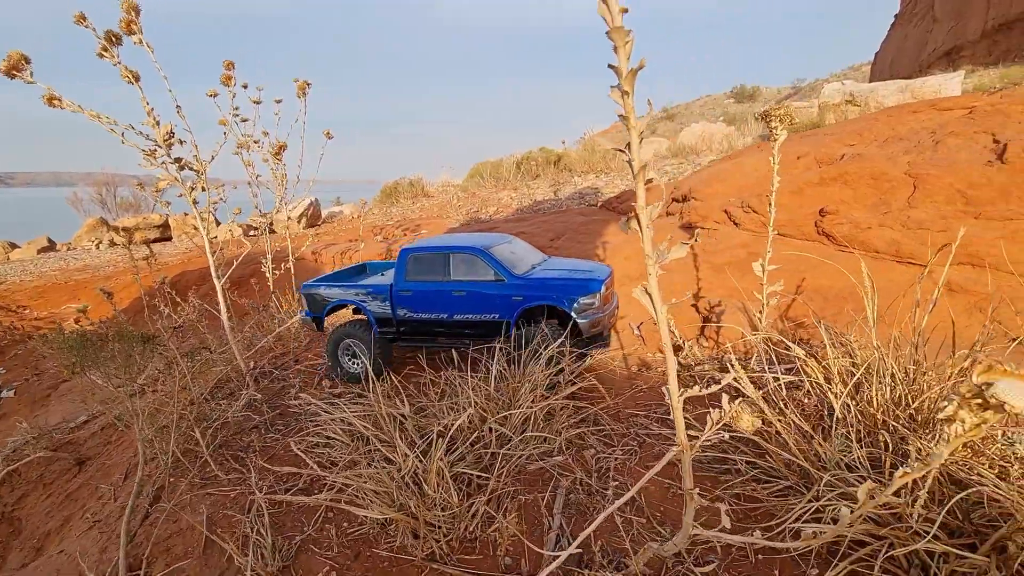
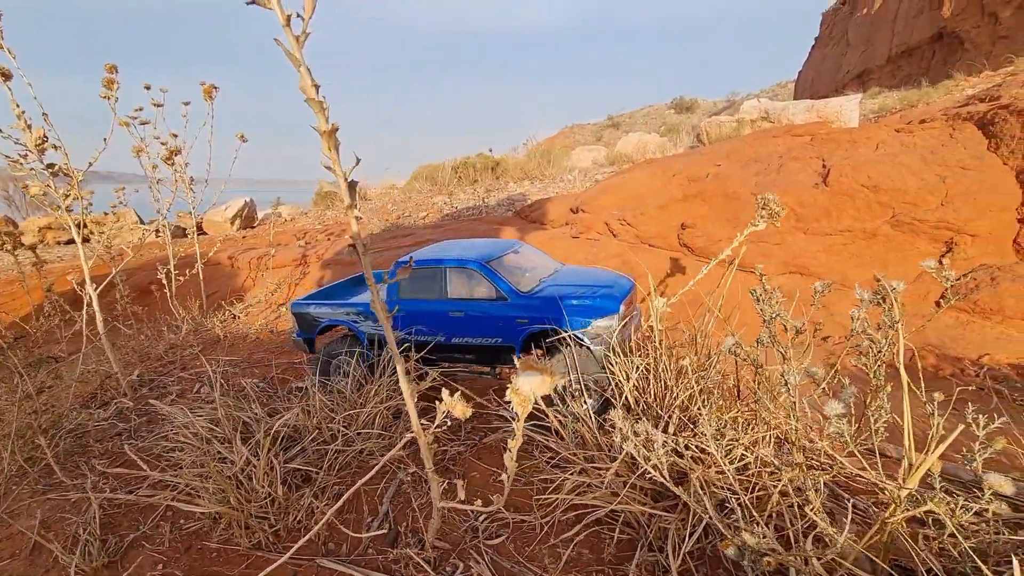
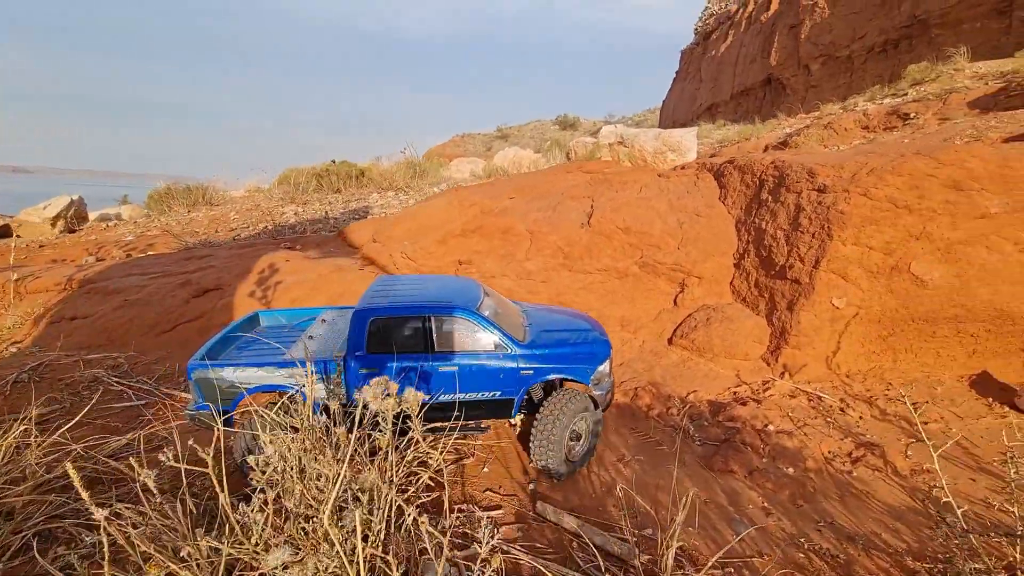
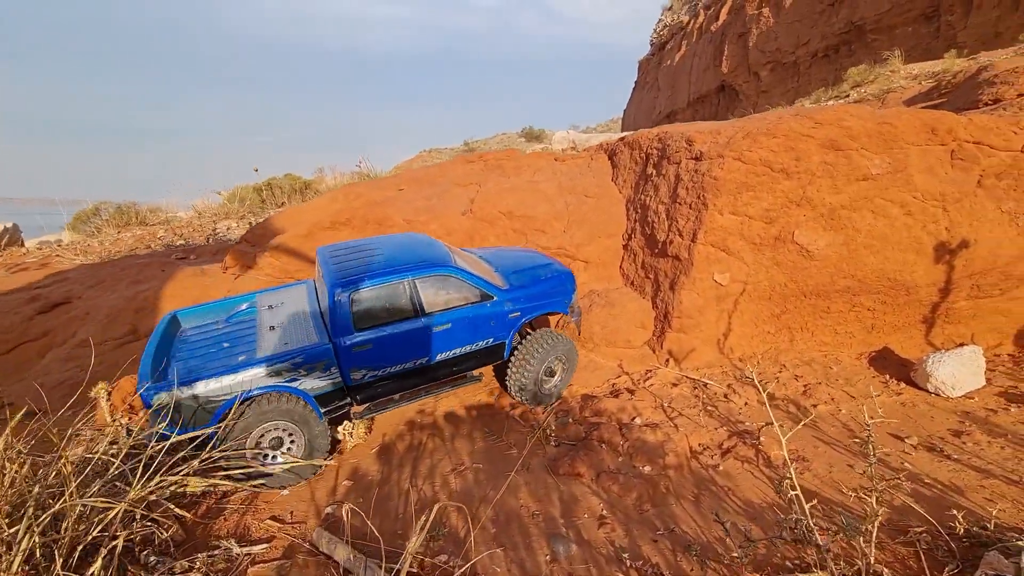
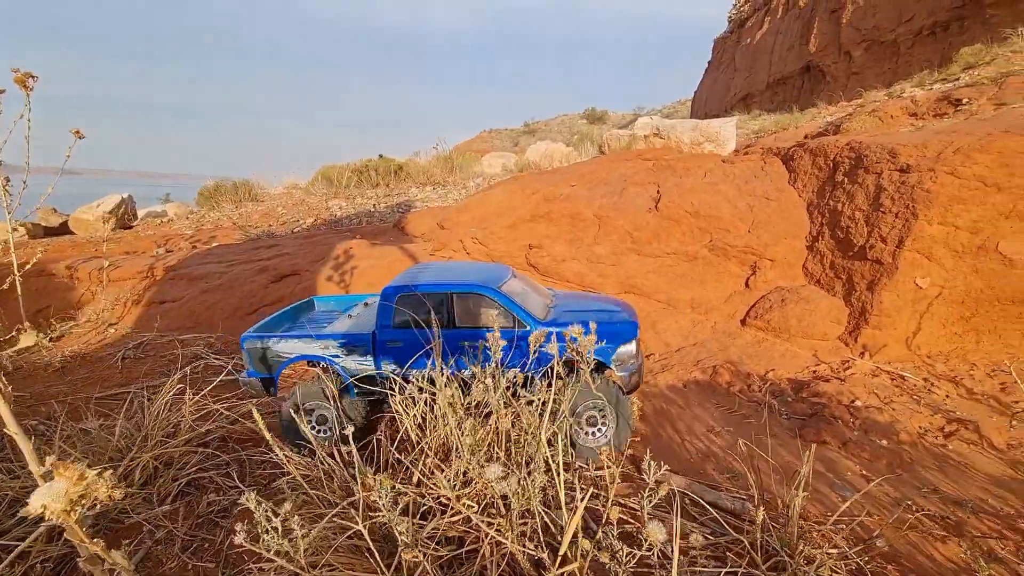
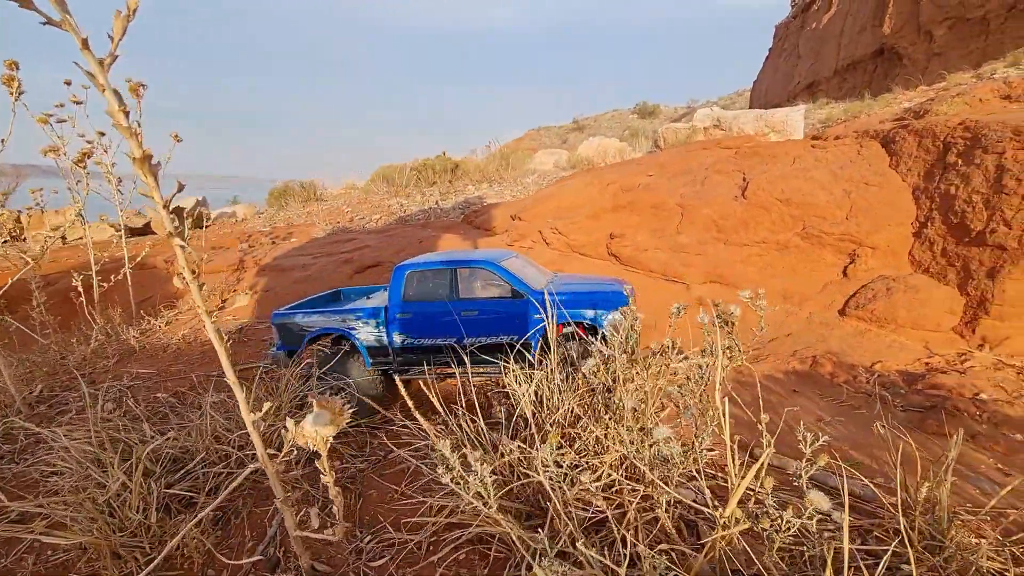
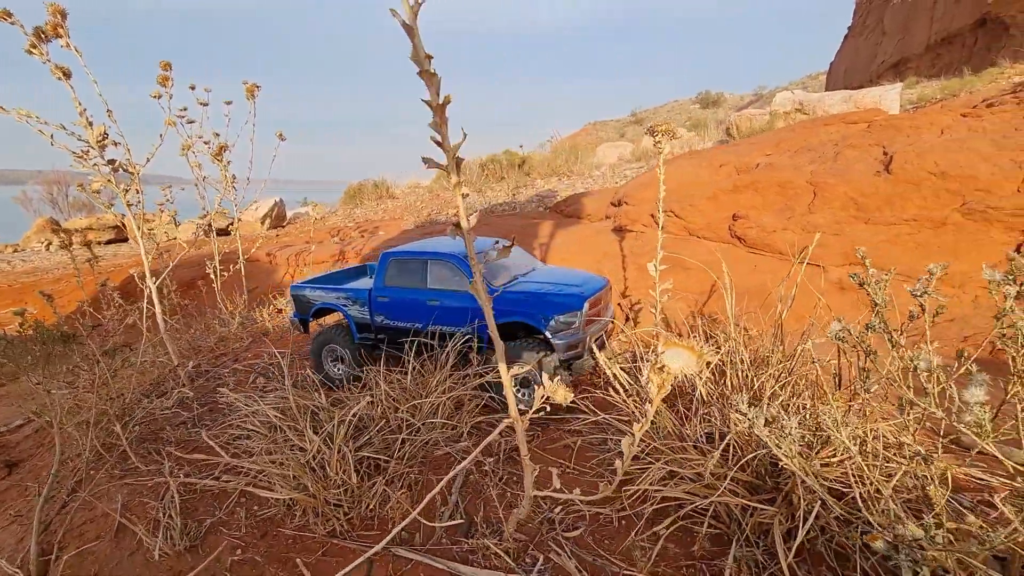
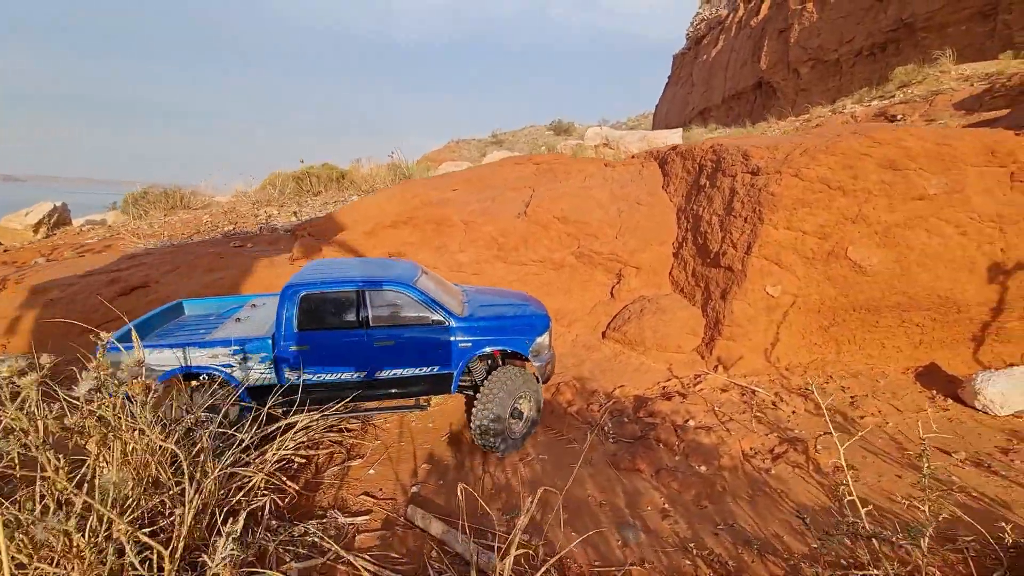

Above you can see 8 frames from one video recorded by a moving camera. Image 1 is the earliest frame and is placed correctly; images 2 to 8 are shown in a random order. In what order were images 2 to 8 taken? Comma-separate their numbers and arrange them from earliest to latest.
7, 2, 6, 5, 3, 8, 4
